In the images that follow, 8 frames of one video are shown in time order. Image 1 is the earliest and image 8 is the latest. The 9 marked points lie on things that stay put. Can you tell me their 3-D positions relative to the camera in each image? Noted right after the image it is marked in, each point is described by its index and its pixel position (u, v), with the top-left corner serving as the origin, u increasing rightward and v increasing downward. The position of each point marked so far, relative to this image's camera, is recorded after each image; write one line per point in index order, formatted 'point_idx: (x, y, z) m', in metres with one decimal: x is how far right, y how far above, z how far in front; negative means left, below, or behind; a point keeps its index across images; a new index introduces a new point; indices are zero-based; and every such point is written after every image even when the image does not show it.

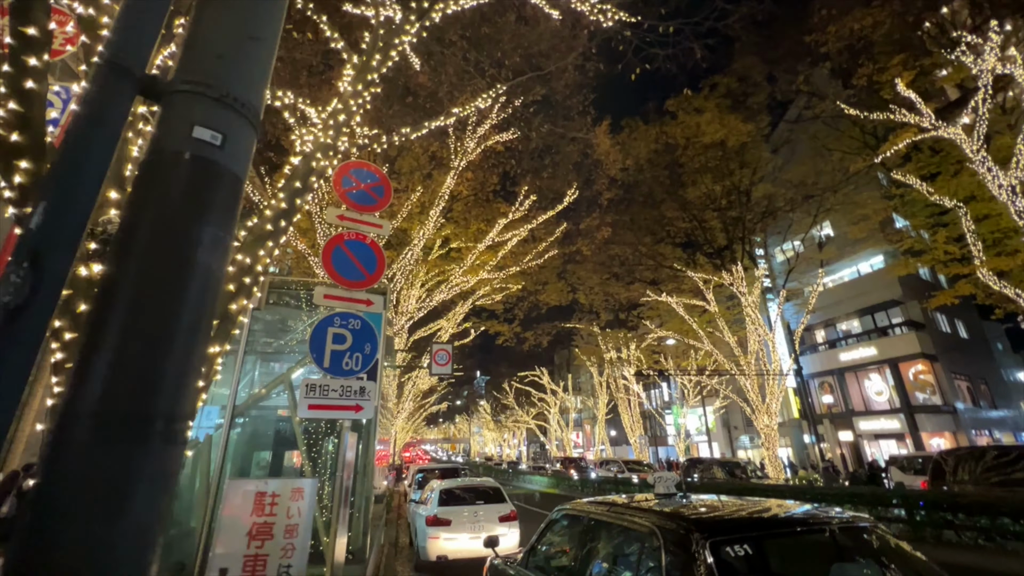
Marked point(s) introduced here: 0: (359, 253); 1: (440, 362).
0: (-1.1, +0.3, +3.6) m
1: (-2.4, -2.1, +14.7) m
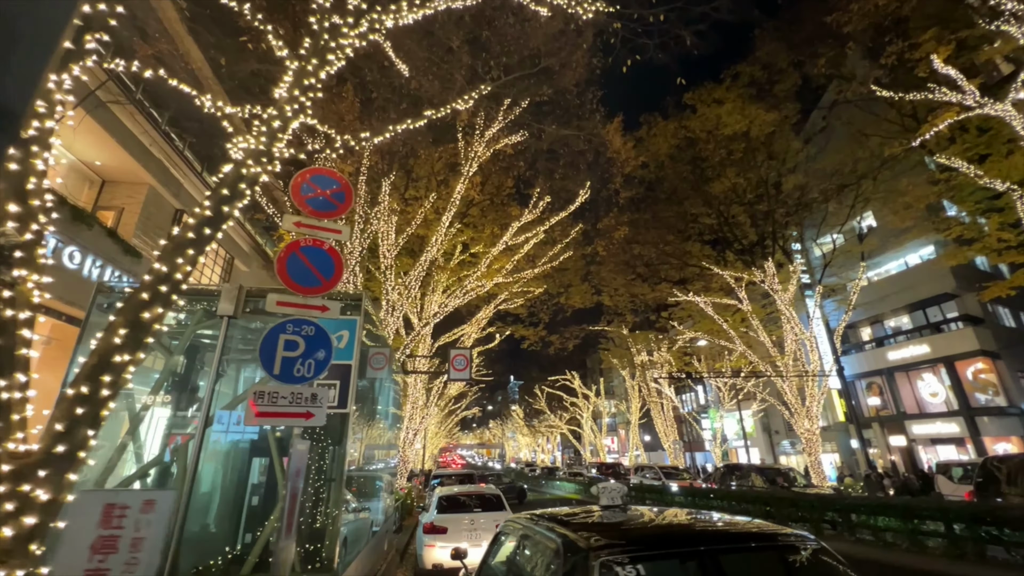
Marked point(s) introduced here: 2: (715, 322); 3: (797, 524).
0: (-1.4, +0.2, +3.6) m
1: (-1.8, -2.2, +14.7) m
2: (+7.3, -1.2, +18.6) m
3: (+4.7, -3.9, +8.5) m
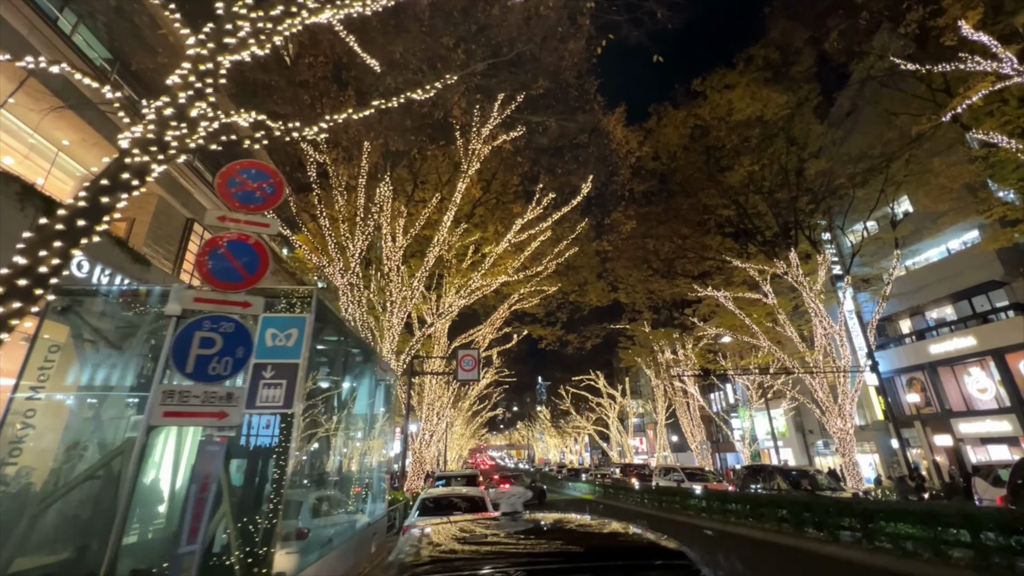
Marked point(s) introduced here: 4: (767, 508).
0: (-1.8, +0.2, +3.4) m
1: (-1.5, -2.2, +14.5) m
2: (+7.8, -1.0, +17.9) m
3: (+4.6, -3.8, +8.0) m
4: (+4.4, -3.9, +9.0) m
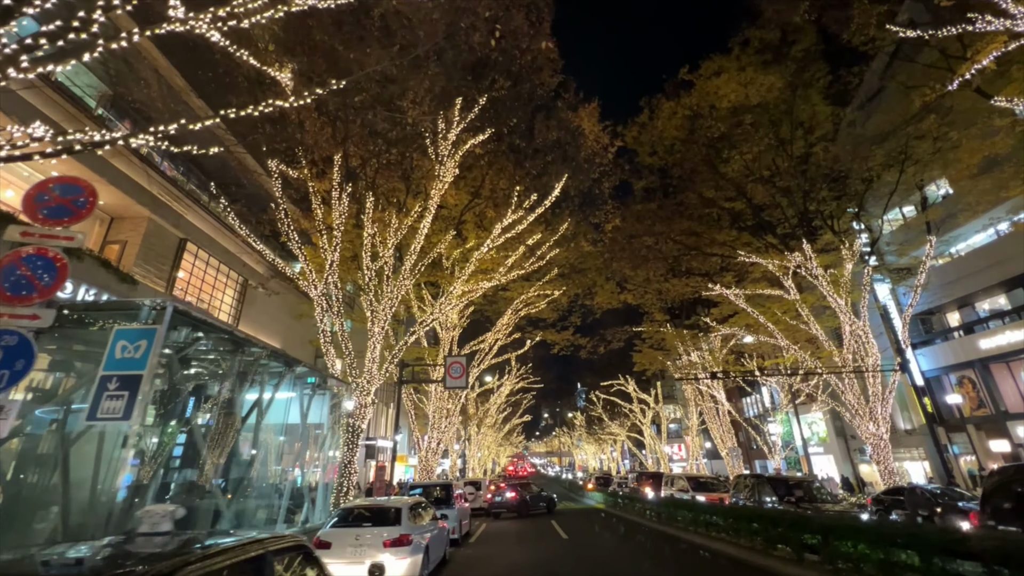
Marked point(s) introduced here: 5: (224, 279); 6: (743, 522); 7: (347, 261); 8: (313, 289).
0: (-3.2, +0.1, +3.5) m
1: (-1.6, -2.4, +14.5) m
2: (+7.9, -0.9, +16.9) m
3: (+3.8, -3.7, +7.2) m
4: (+3.7, -3.8, +8.3) m
5: (-8.0, +0.4, +13.7) m
6: (+3.7, -3.8, +8.3) m
7: (-4.1, +0.7, +12.6) m
8: (-4.0, +0.1, +10.1) m
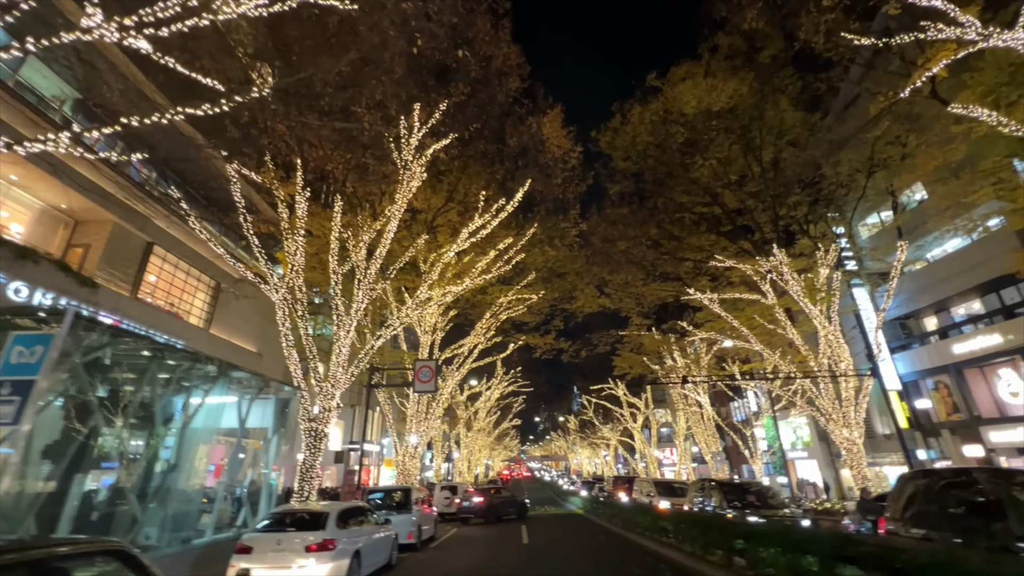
0: (-4.2, +0.1, +3.6) m
1: (-2.4, -2.6, +14.6) m
2: (+7.1, -1.0, +16.9) m
3: (+2.9, -3.8, +7.3) m
4: (+2.8, -3.9, +8.4) m
5: (-8.8, +0.2, +13.9) m
6: (+2.8, -3.9, +8.3) m
7: (-4.9, +0.5, +12.8) m
8: (-4.8, -0.1, +10.3) m
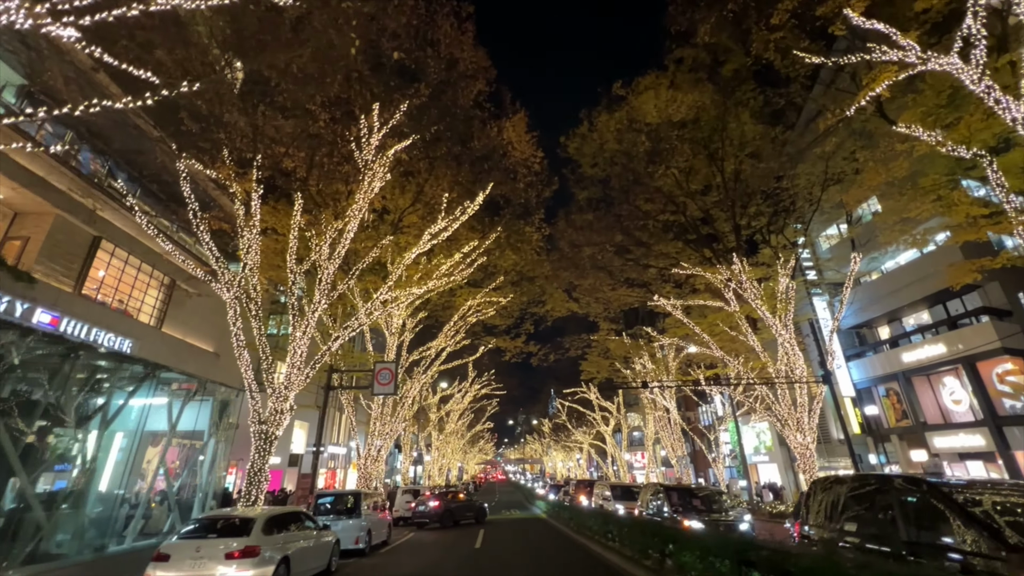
0: (-4.8, +0.1, +3.6) m
1: (-3.5, -2.6, +14.6) m
2: (+6.0, -1.3, +17.2) m
3: (+2.1, -3.9, +7.5) m
4: (+2.0, -4.0, +8.6) m
5: (-9.8, +0.3, +13.8) m
6: (+2.0, -4.0, +8.5) m
7: (-5.9, +0.5, +12.7) m
8: (-5.7, -0.1, +10.2) m
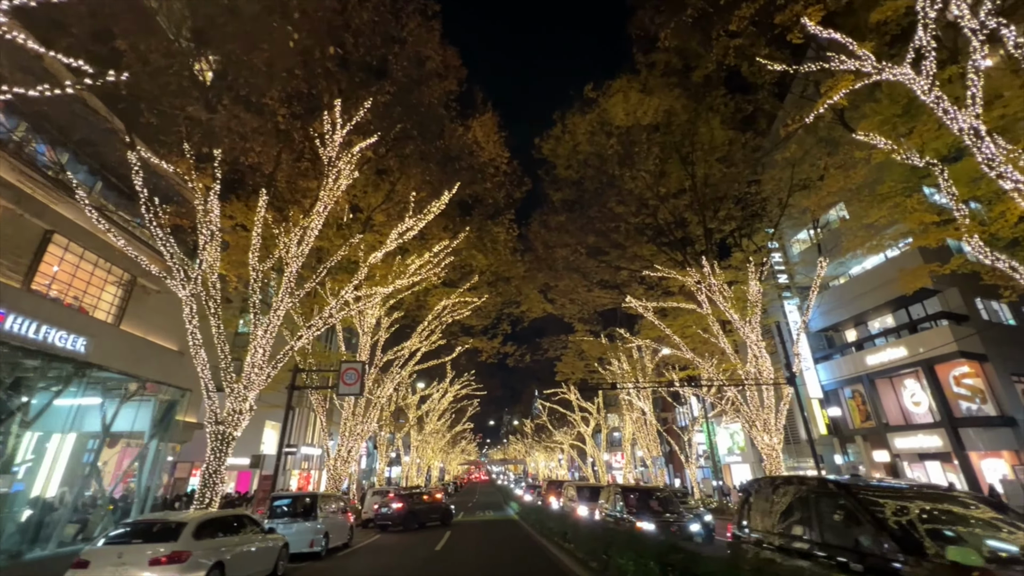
0: (-5.4, +0.1, +3.5) m
1: (-4.3, -2.6, +14.5) m
2: (+5.1, -1.3, +17.3) m
3: (+1.4, -4.0, +7.5) m
4: (+1.2, -4.1, +8.6) m
5: (-10.6, +0.3, +13.6) m
6: (+1.2, -4.1, +8.6) m
7: (-6.7, +0.5, +12.6) m
8: (-6.4, -0.1, +10.1) m
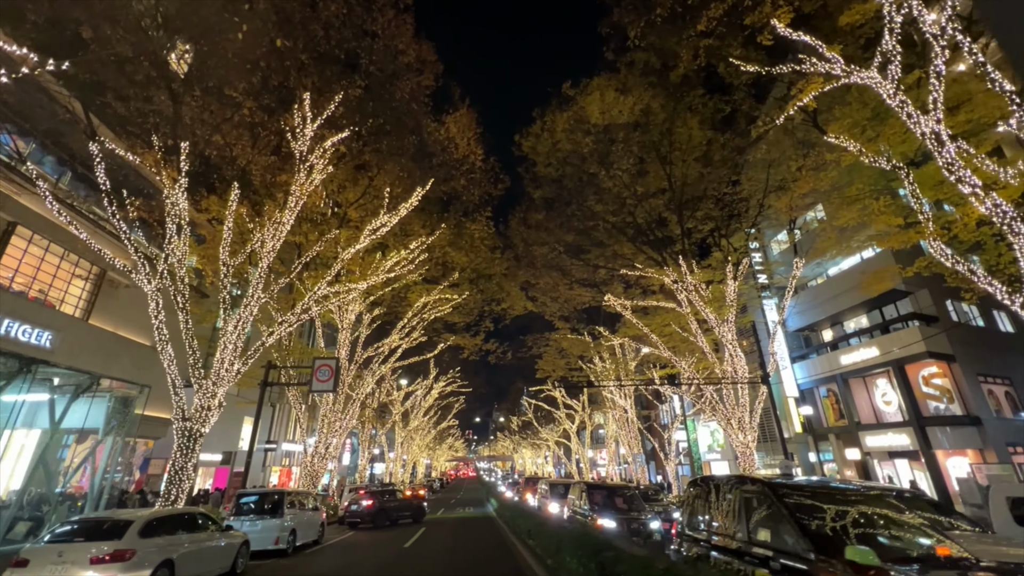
0: (-5.9, +0.1, +3.4) m
1: (-5.0, -2.6, +14.5) m
2: (+4.4, -1.3, +17.4) m
3: (+0.8, -3.9, +7.6) m
4: (+0.6, -4.1, +8.6) m
5: (-11.3, +0.4, +13.4) m
6: (+0.6, -4.0, +8.6) m
7: (-7.3, +0.6, +12.5) m
8: (-7.0, 0.0, +10.0) m
